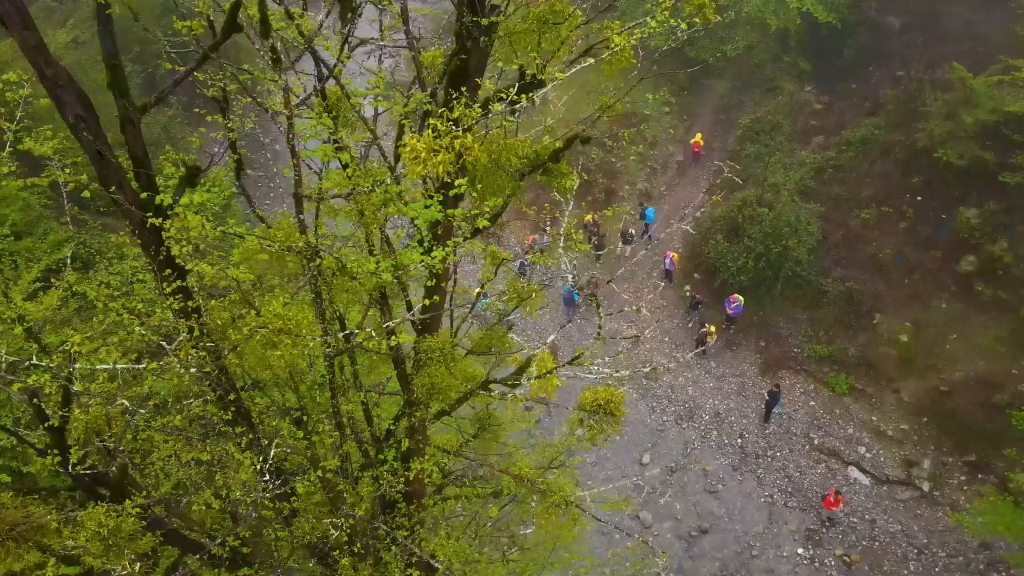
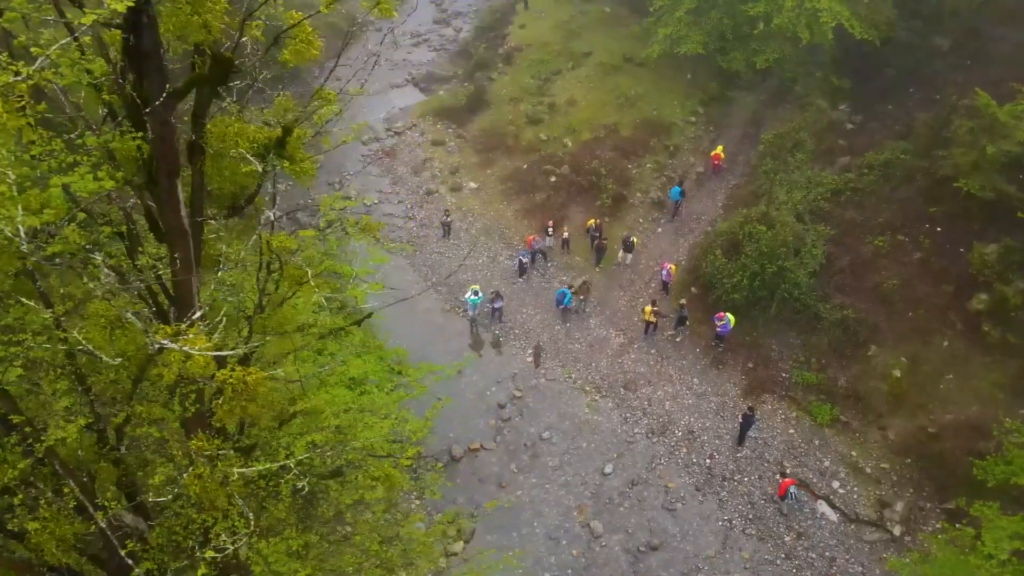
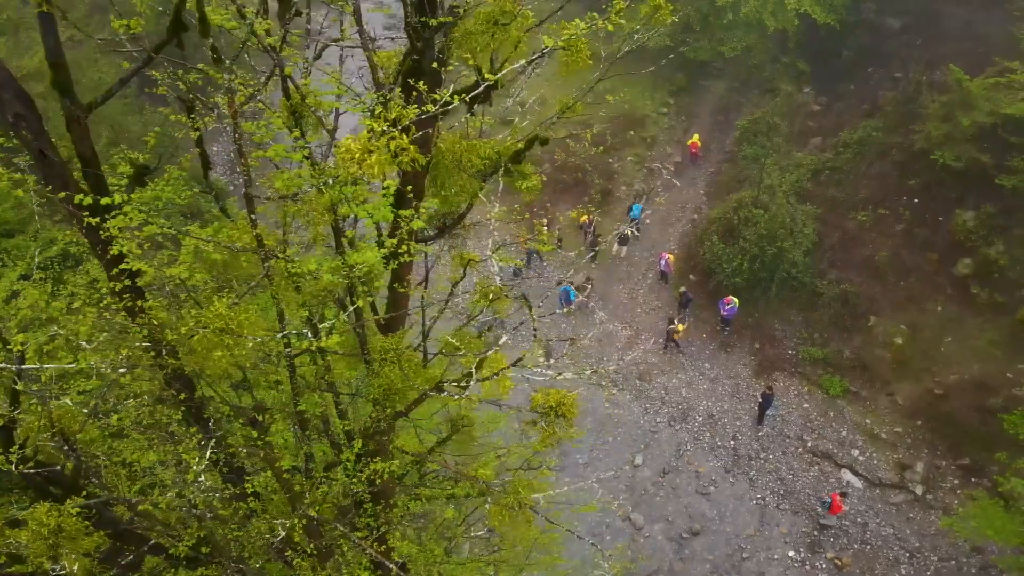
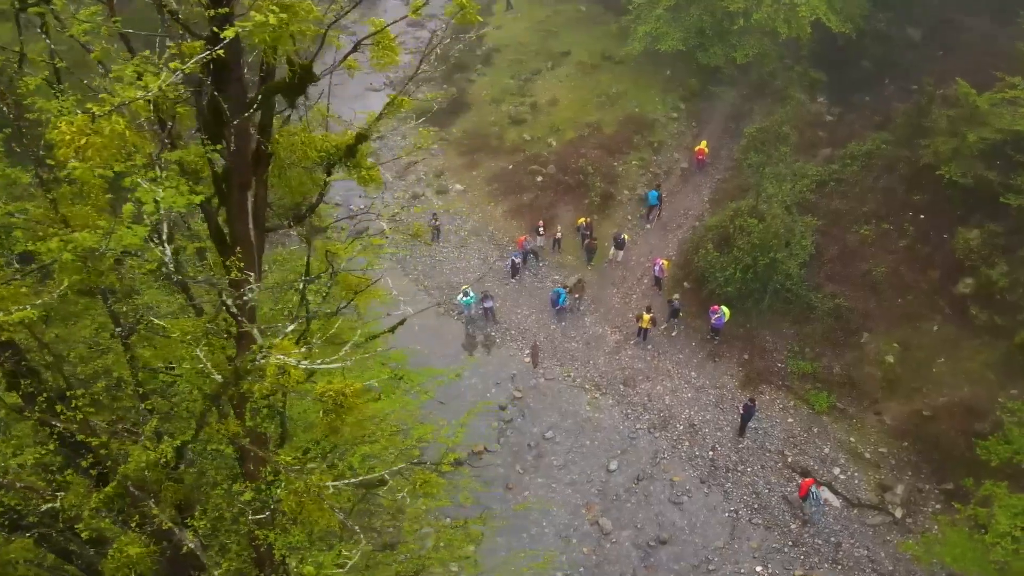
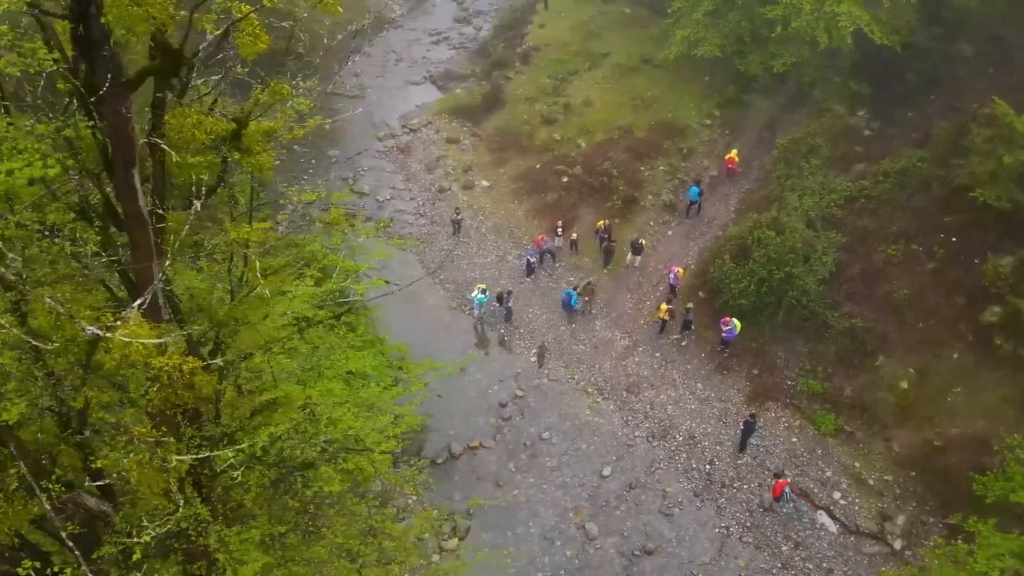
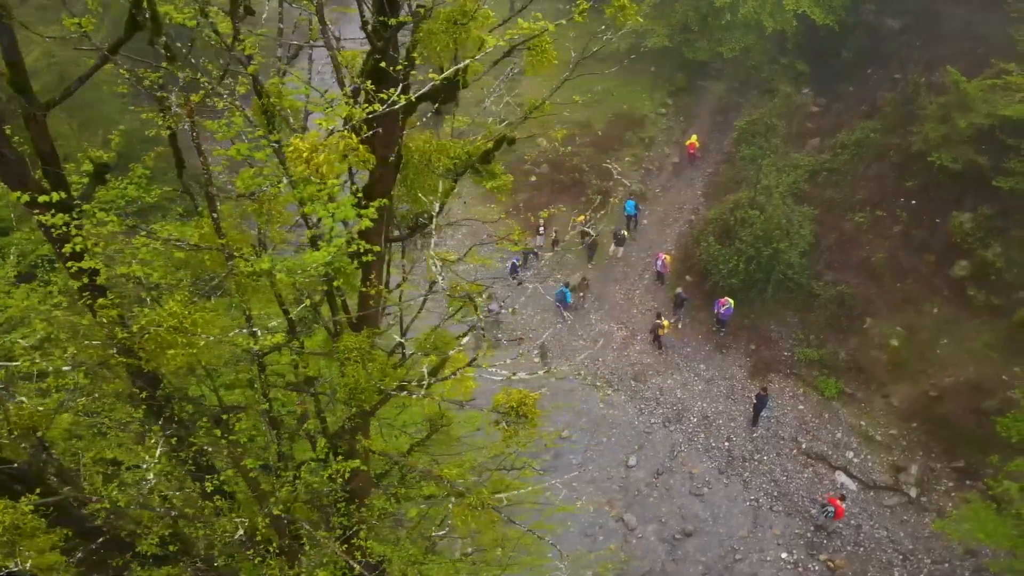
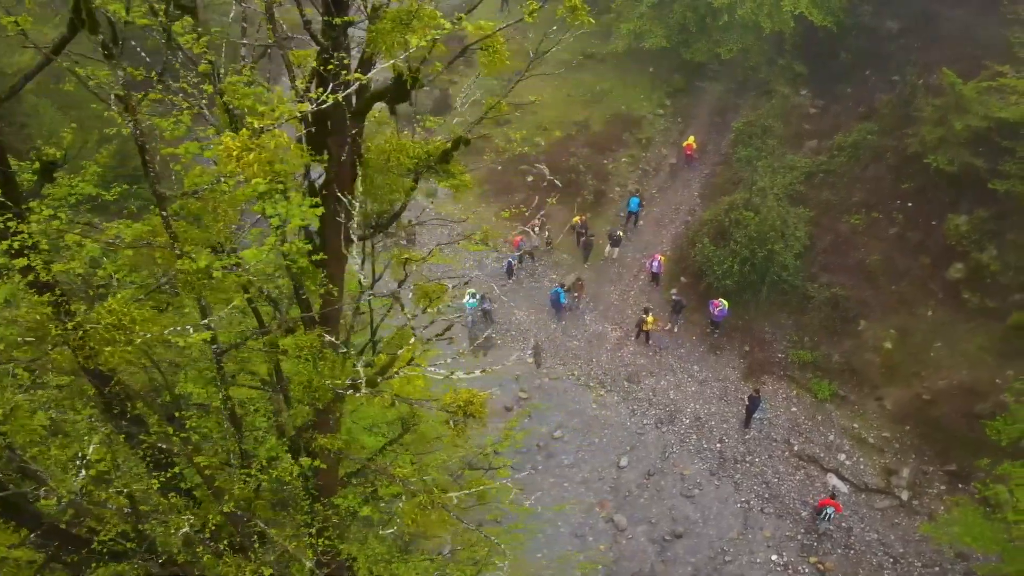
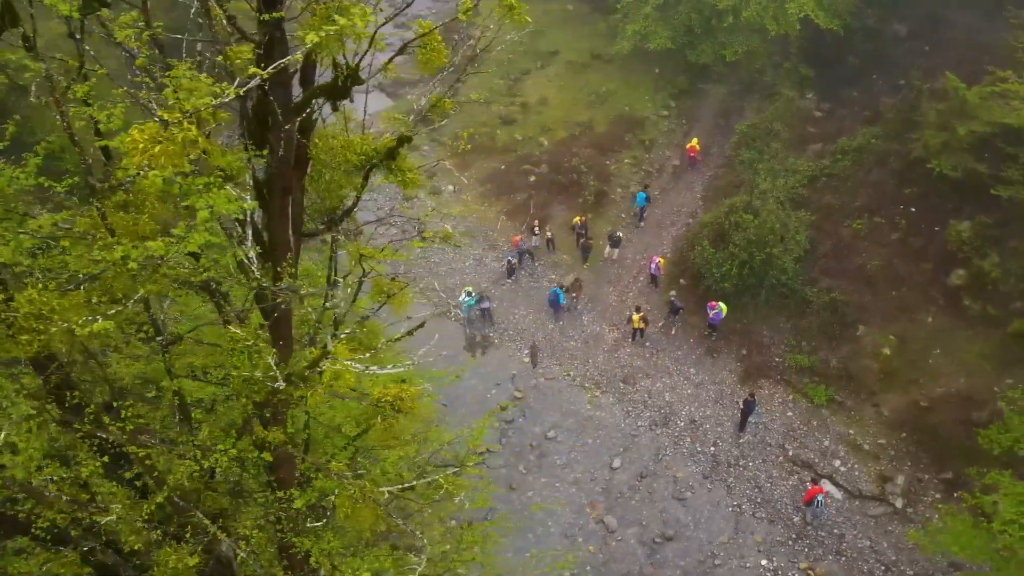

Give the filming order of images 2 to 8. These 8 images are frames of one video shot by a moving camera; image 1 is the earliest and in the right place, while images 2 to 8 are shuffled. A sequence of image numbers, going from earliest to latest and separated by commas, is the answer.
3, 6, 7, 8, 4, 2, 5
